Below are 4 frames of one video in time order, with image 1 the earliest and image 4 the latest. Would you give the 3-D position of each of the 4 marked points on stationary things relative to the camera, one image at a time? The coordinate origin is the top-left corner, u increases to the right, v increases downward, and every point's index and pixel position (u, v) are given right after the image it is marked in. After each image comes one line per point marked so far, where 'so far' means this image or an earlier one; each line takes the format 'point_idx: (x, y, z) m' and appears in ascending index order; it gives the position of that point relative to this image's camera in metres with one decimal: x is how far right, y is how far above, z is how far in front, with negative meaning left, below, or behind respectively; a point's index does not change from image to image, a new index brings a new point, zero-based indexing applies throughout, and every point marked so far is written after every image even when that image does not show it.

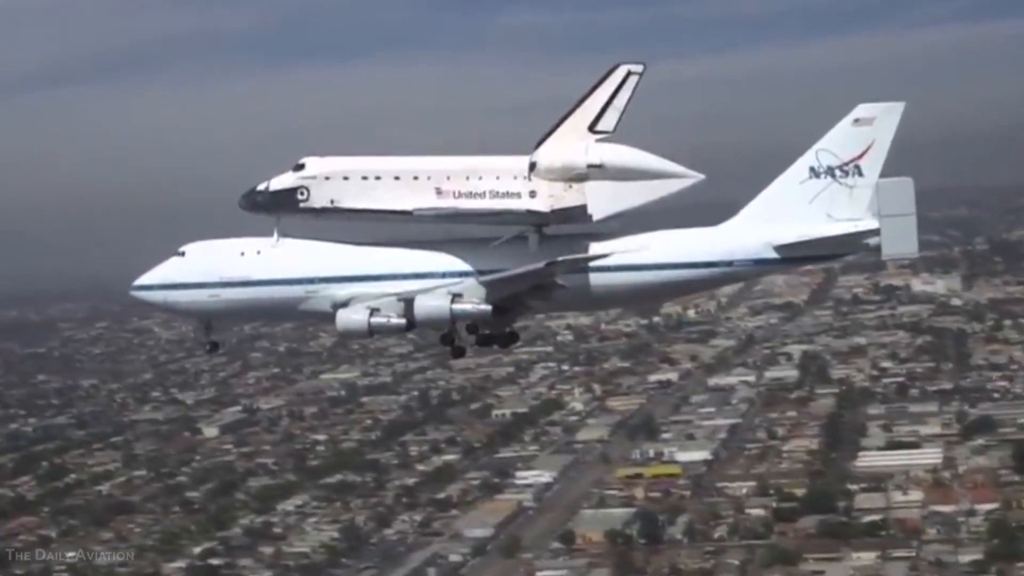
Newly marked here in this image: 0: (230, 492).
0: (-2.9, -2.1, +18.1) m
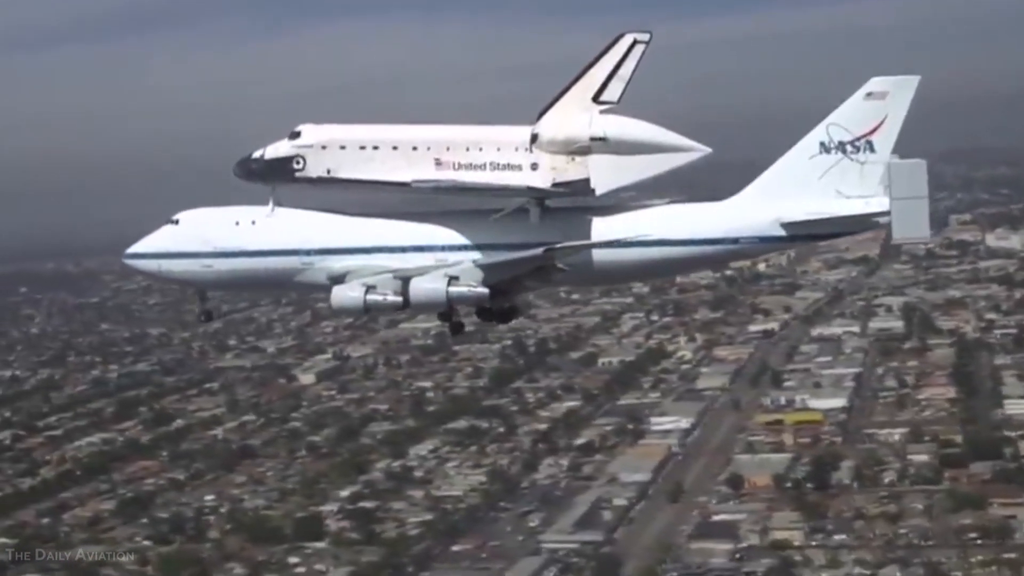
0: (-1.6, -1.5, +17.6) m
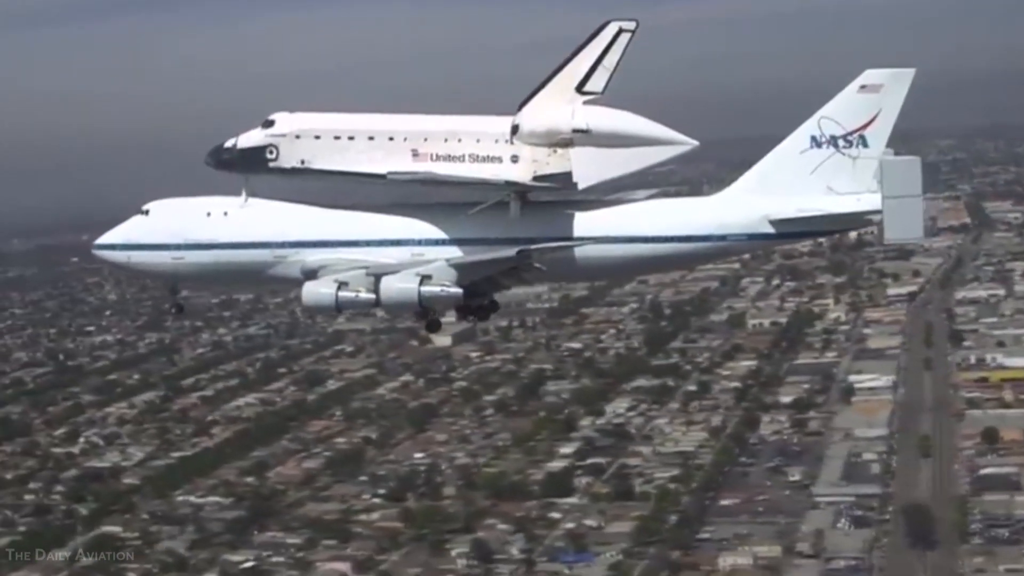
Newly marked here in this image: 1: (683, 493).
0: (+0.2, -1.0, +16.7) m
1: (+1.3, -1.5, +13.0) m
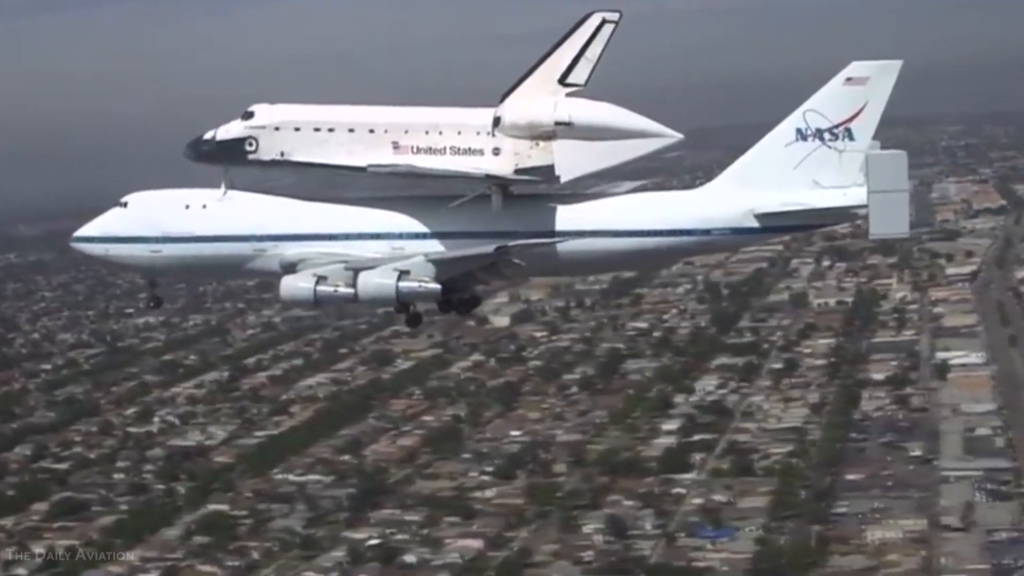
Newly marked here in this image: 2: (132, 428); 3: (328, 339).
0: (+1.0, -0.8, +16.3) m
1: (+2.1, -1.3, +12.6) m
2: (-3.3, -1.2, +15.2) m
3: (-2.0, -0.6, +19.2) m
